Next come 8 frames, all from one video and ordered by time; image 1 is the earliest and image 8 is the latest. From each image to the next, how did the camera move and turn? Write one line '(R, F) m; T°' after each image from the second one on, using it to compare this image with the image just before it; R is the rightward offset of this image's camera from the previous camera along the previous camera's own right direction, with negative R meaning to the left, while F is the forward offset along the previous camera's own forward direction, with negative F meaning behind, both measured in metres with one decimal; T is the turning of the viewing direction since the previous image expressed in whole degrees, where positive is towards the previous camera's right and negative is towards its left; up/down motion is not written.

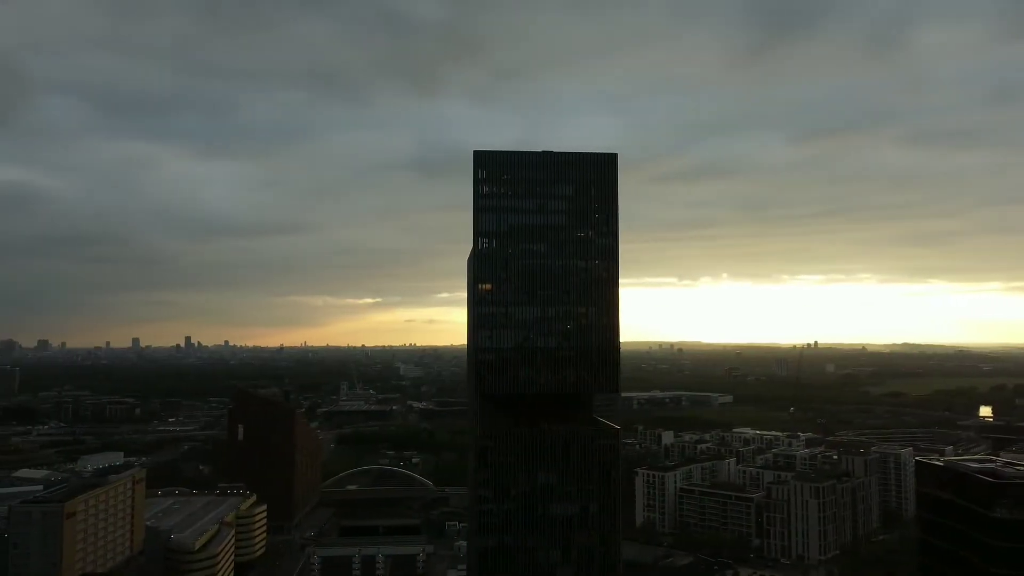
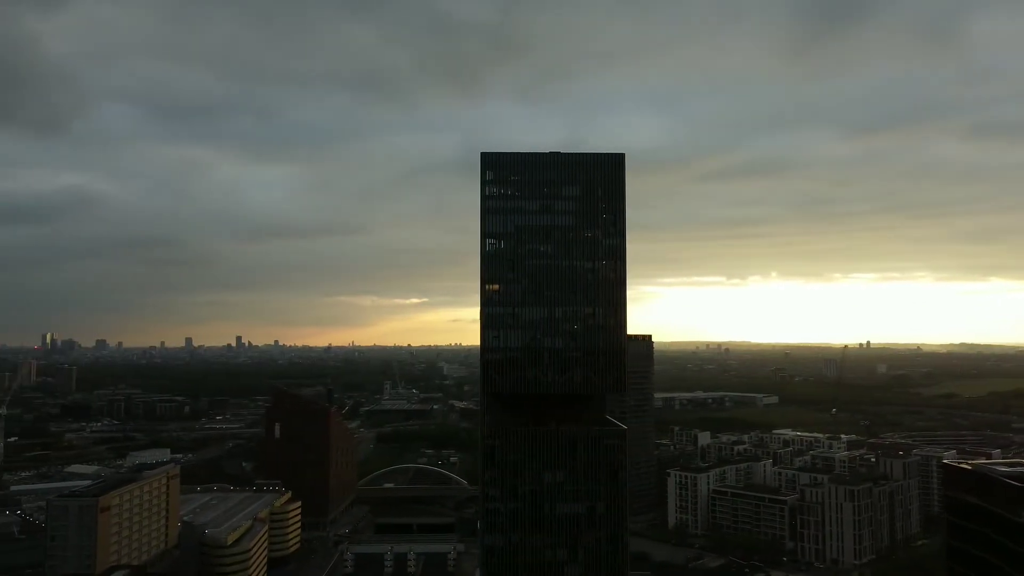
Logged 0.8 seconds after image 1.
(+1.1, -0.1) m; -3°
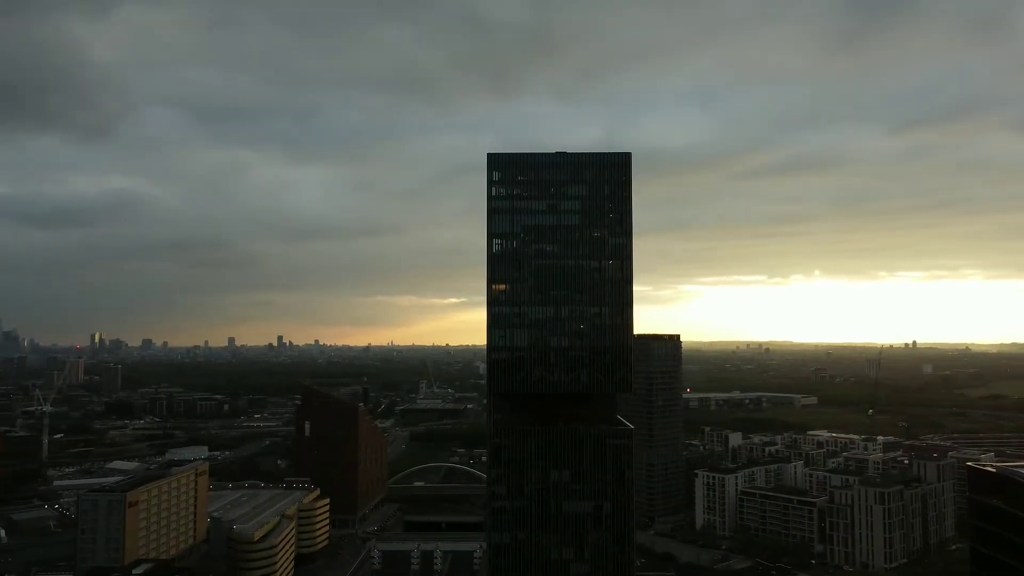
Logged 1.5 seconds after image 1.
(+1.0, -0.1) m; -3°
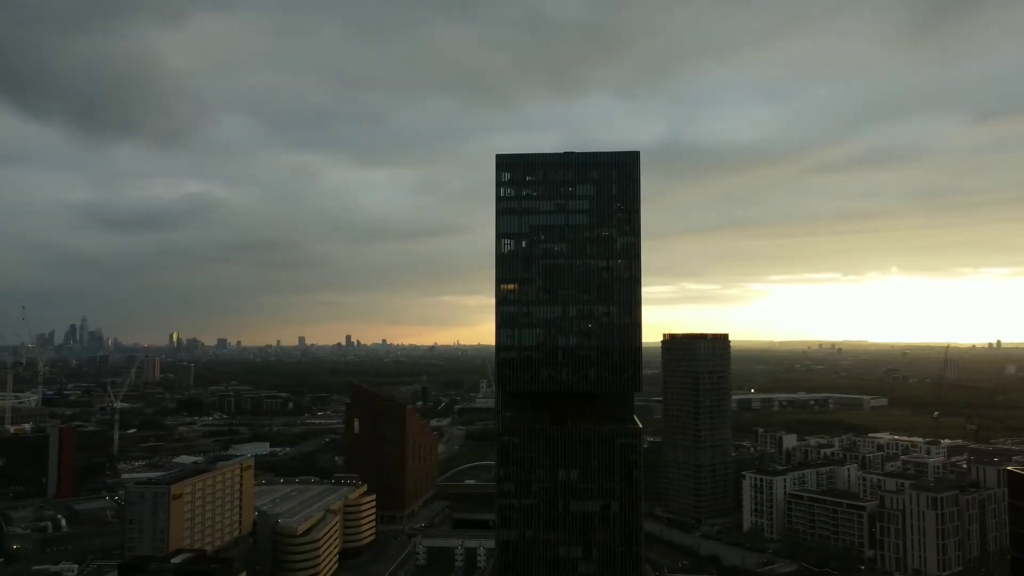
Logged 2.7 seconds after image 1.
(+1.7, -0.1) m; -5°
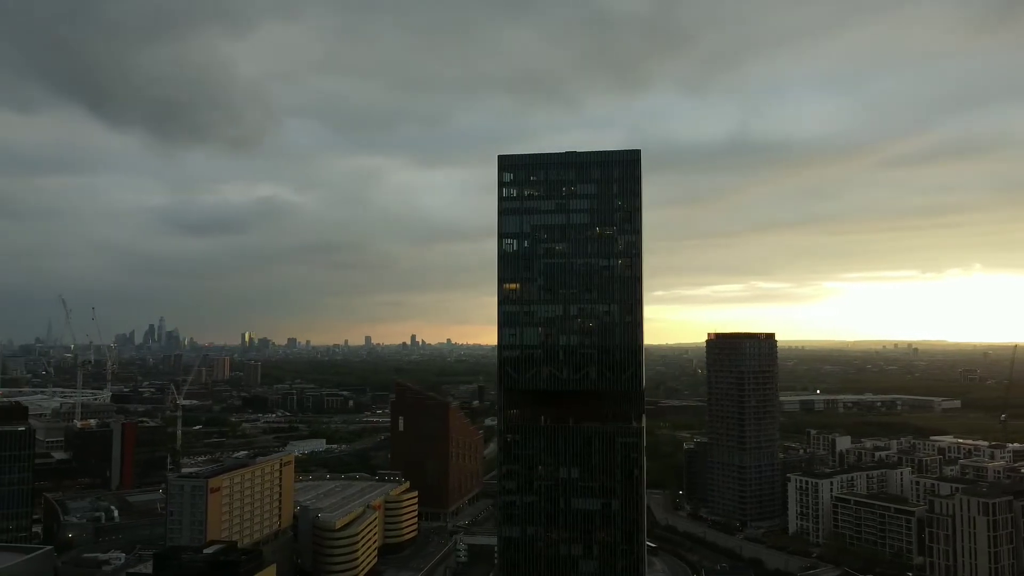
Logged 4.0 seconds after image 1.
(+1.9, -0.2) m; -4°
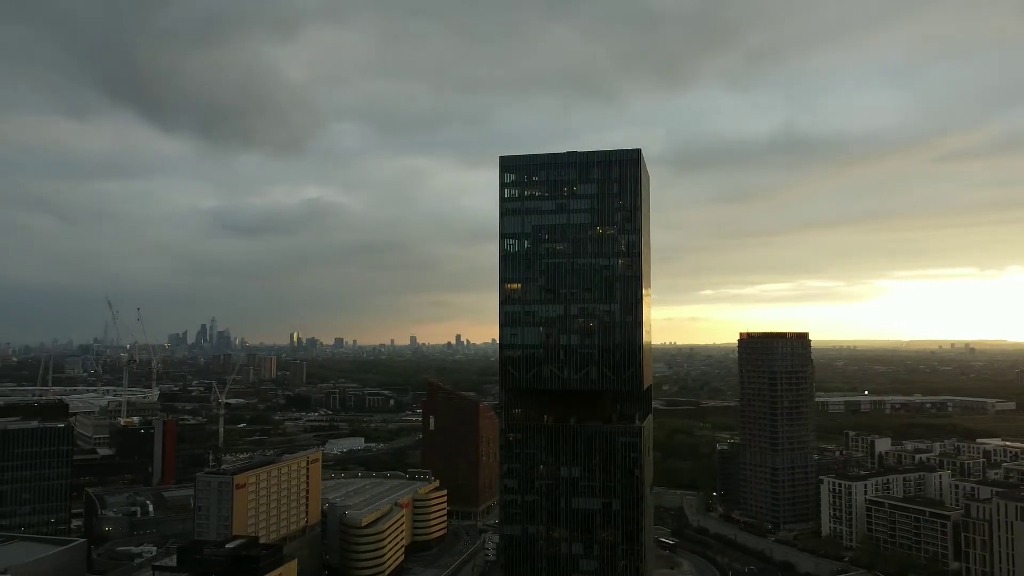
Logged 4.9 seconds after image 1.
(+1.4, -0.1) m; -3°
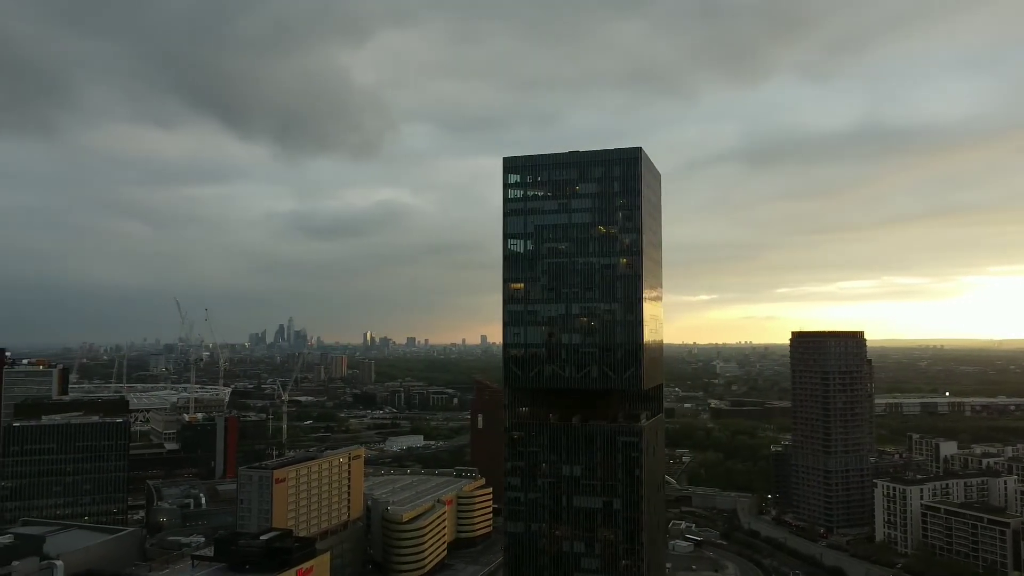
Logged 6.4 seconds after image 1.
(+2.1, -0.2) m; -5°
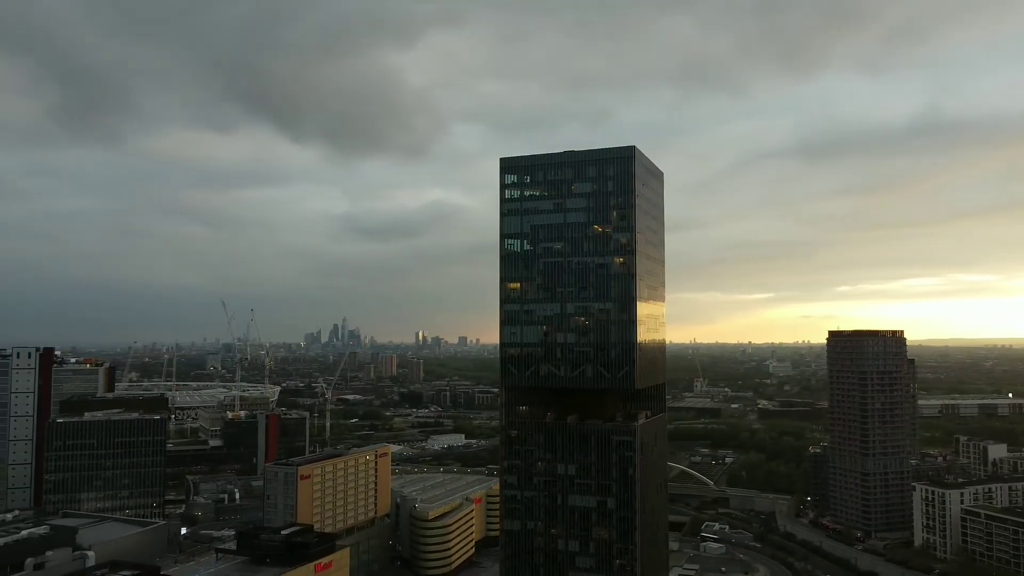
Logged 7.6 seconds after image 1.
(+1.8, -0.1) m; -4°
